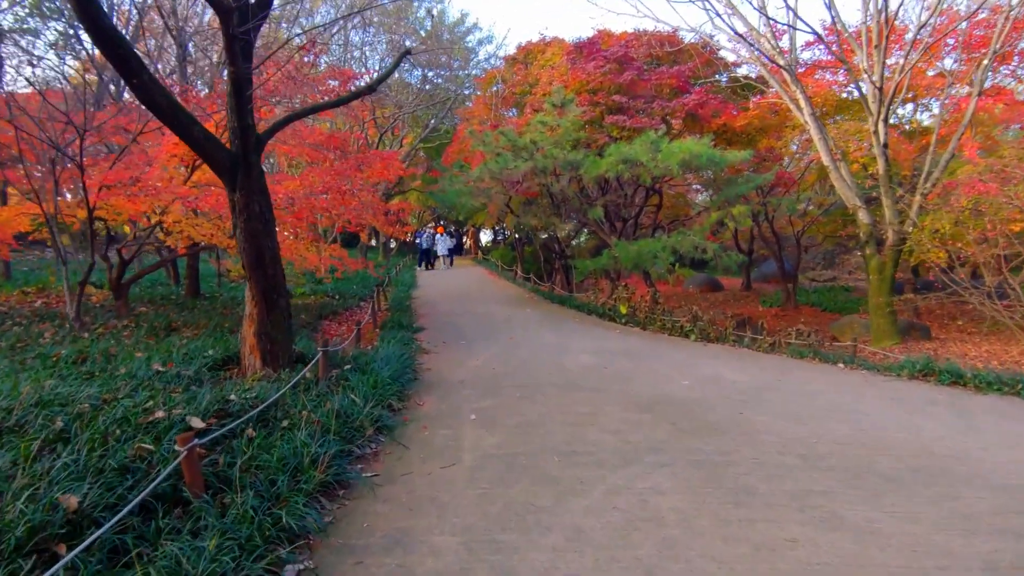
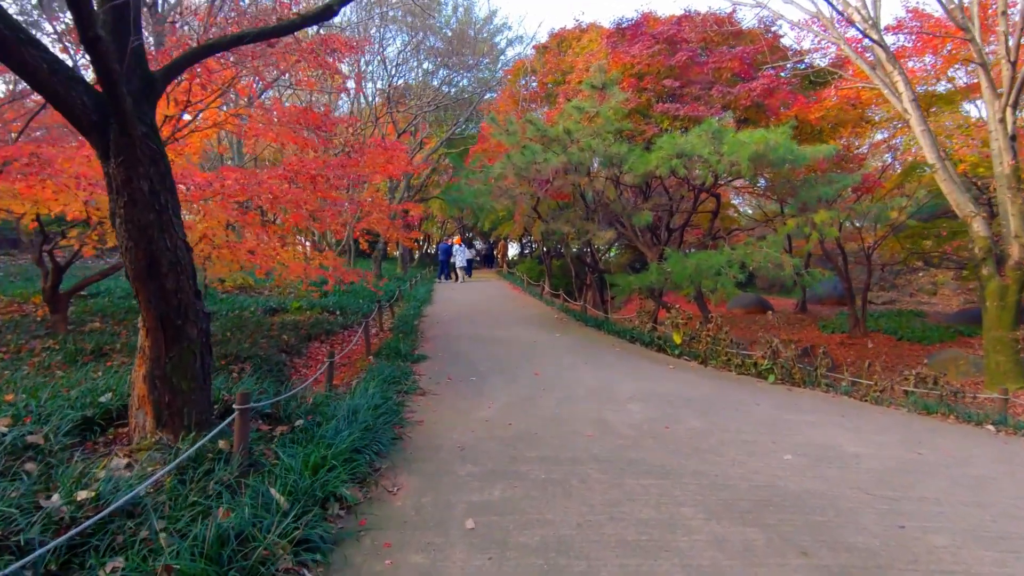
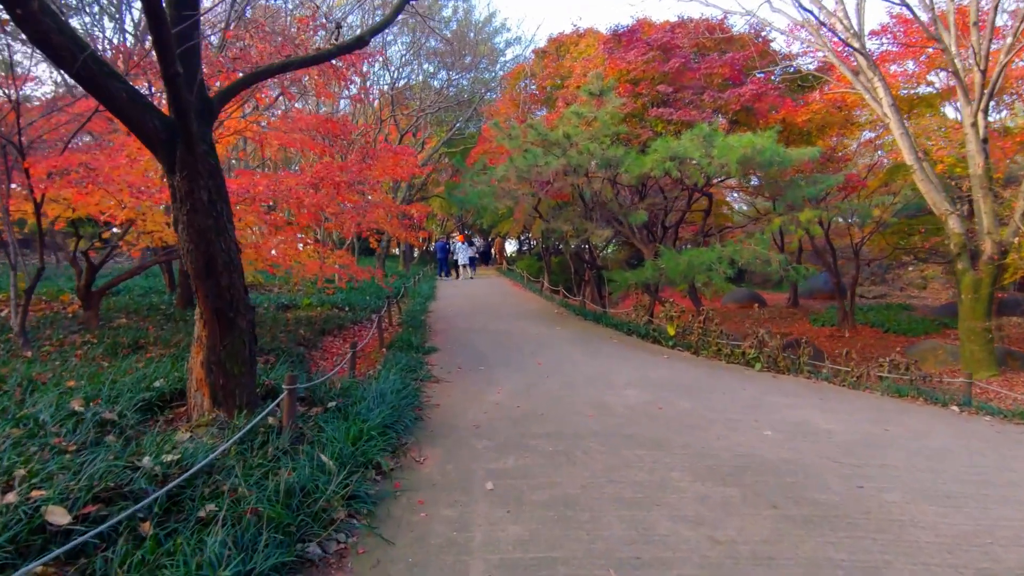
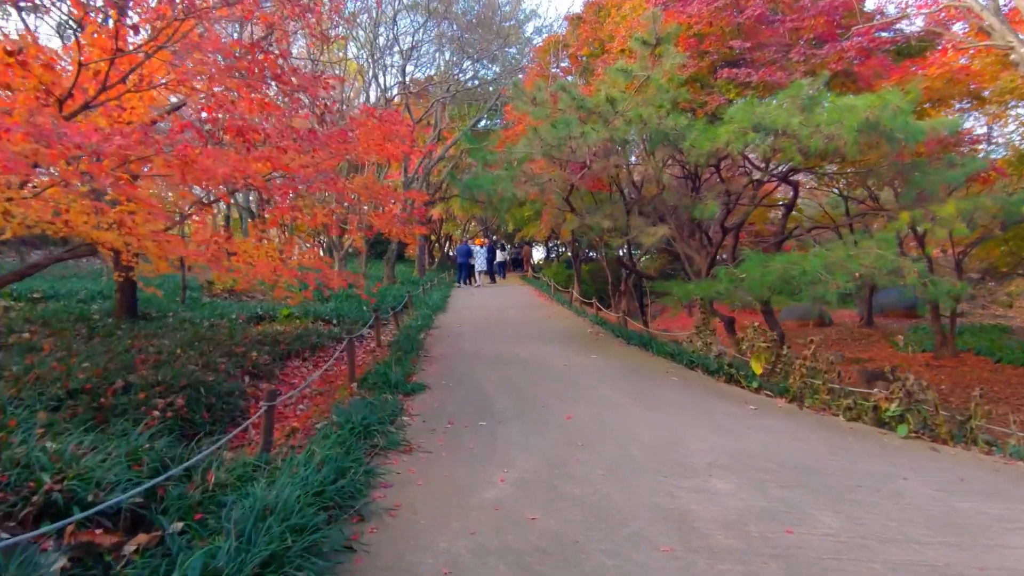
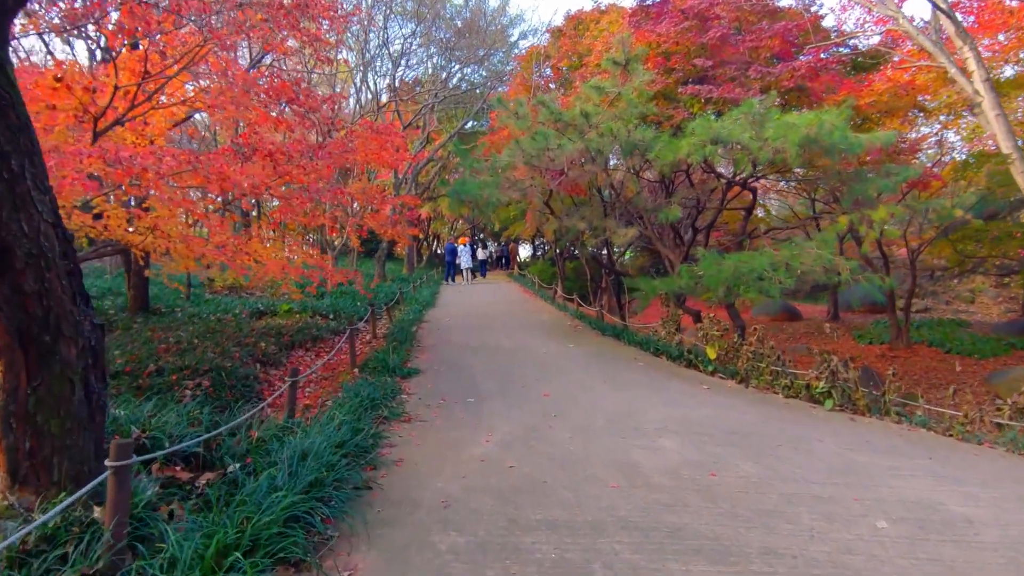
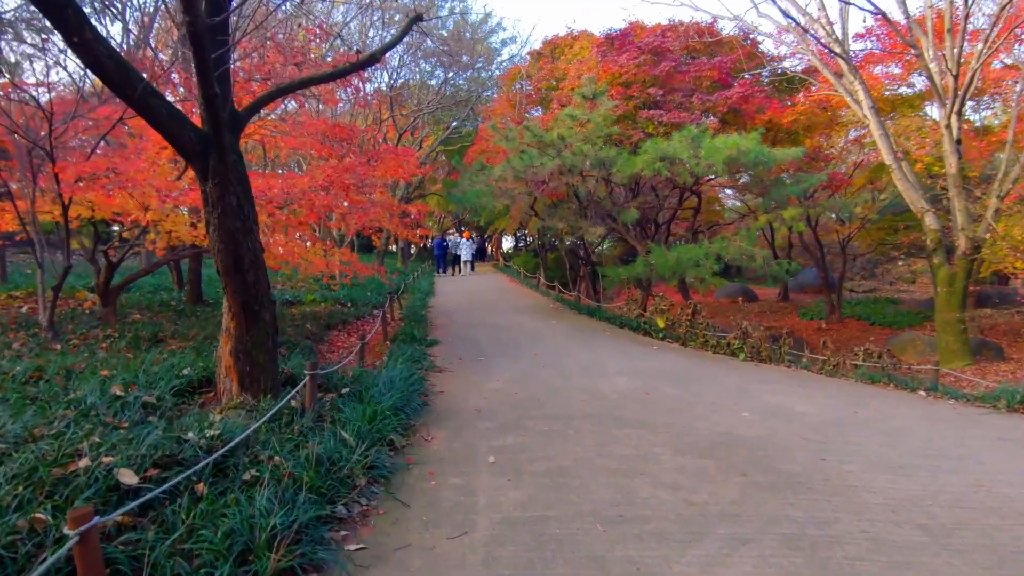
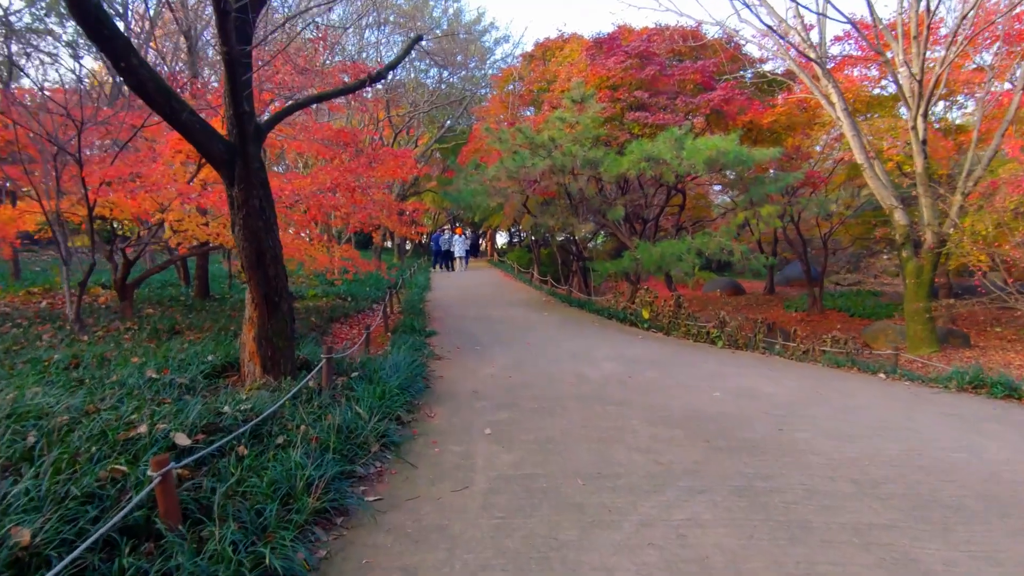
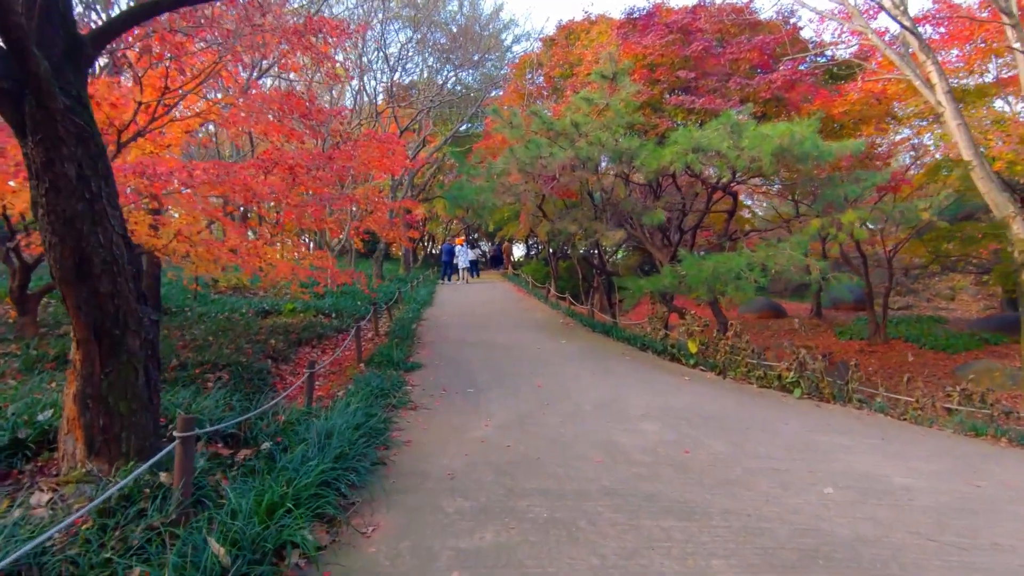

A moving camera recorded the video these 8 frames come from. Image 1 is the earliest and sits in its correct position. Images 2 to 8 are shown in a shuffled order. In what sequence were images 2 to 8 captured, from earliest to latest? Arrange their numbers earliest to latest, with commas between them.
7, 6, 3, 2, 8, 5, 4
